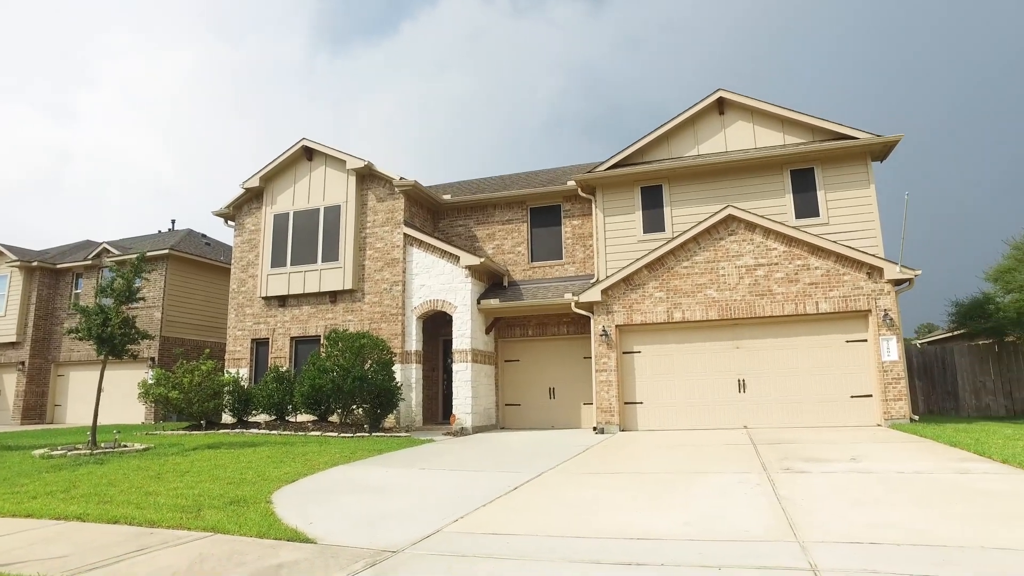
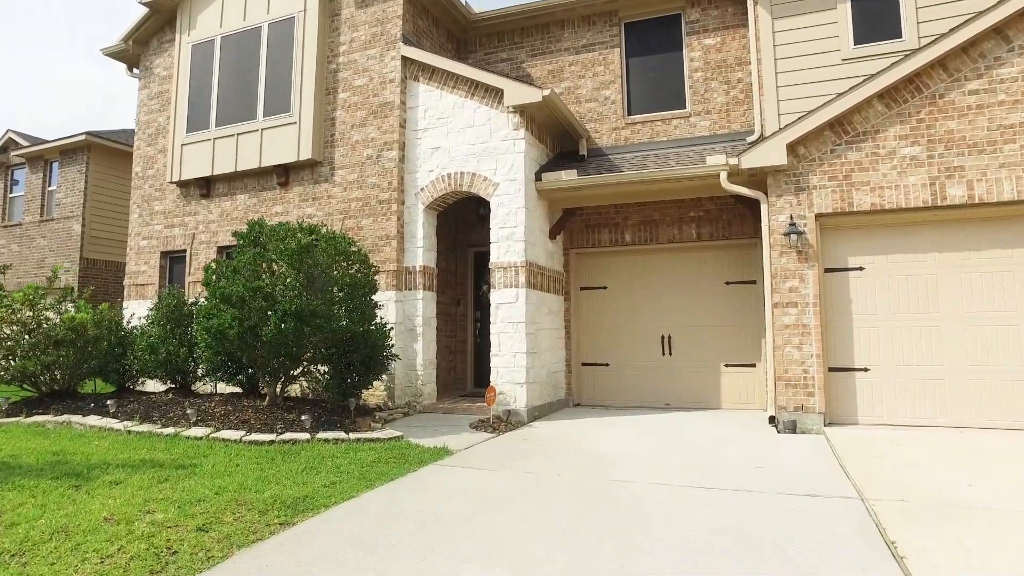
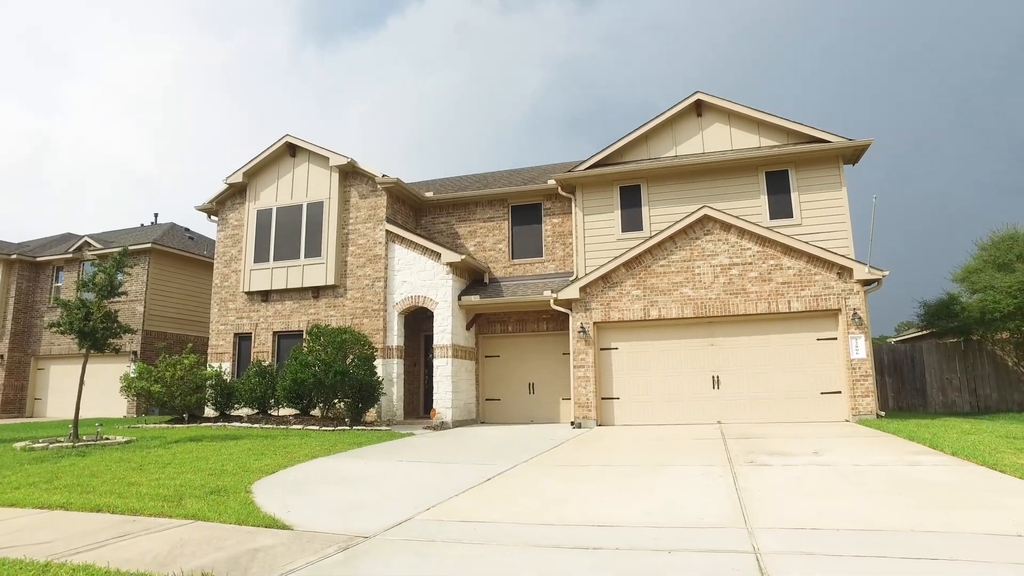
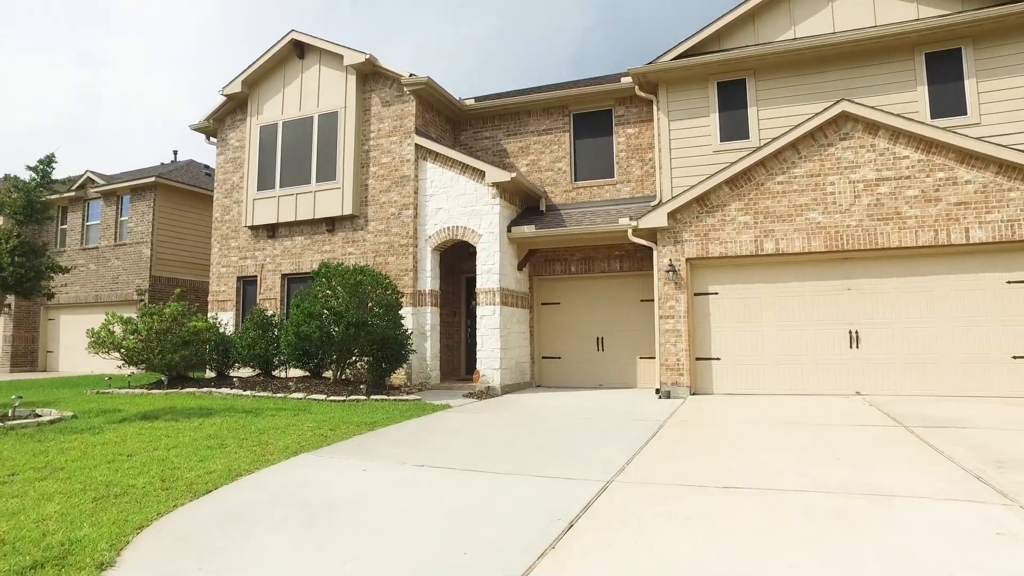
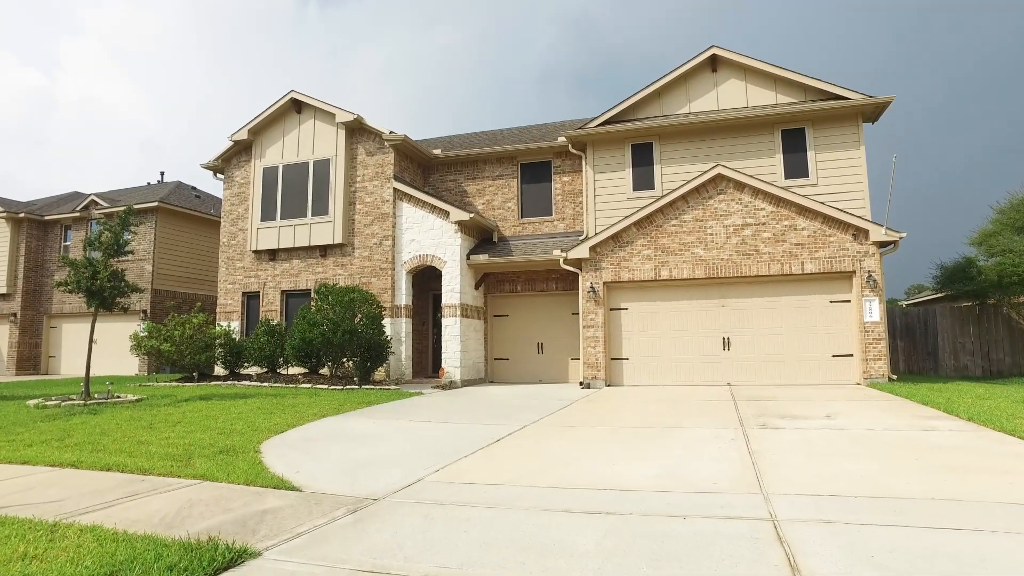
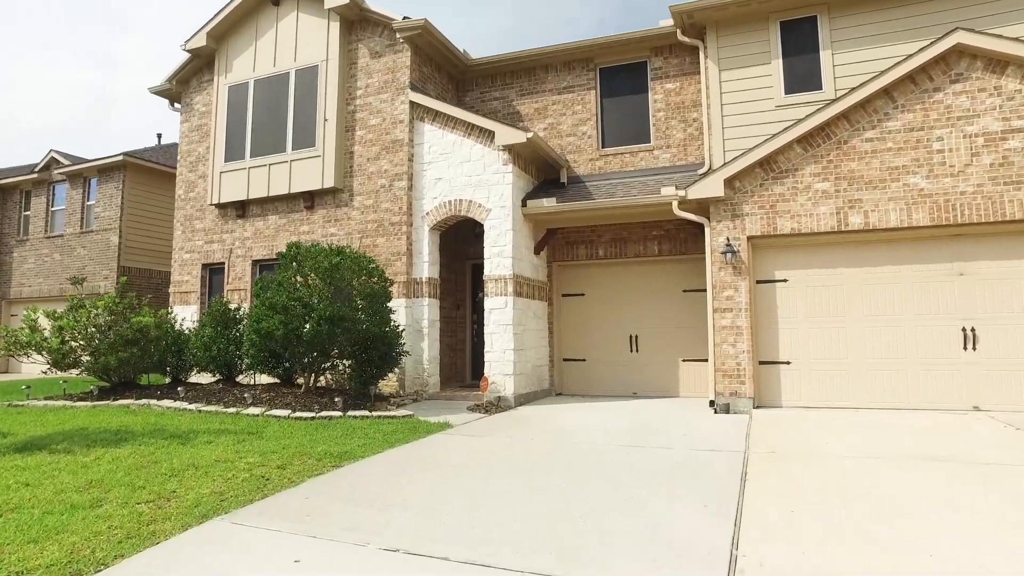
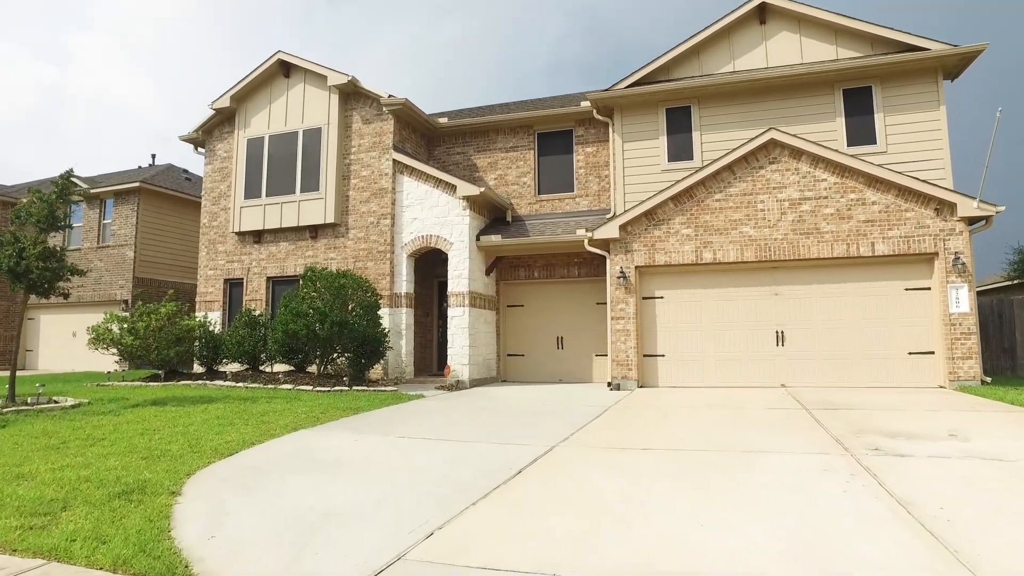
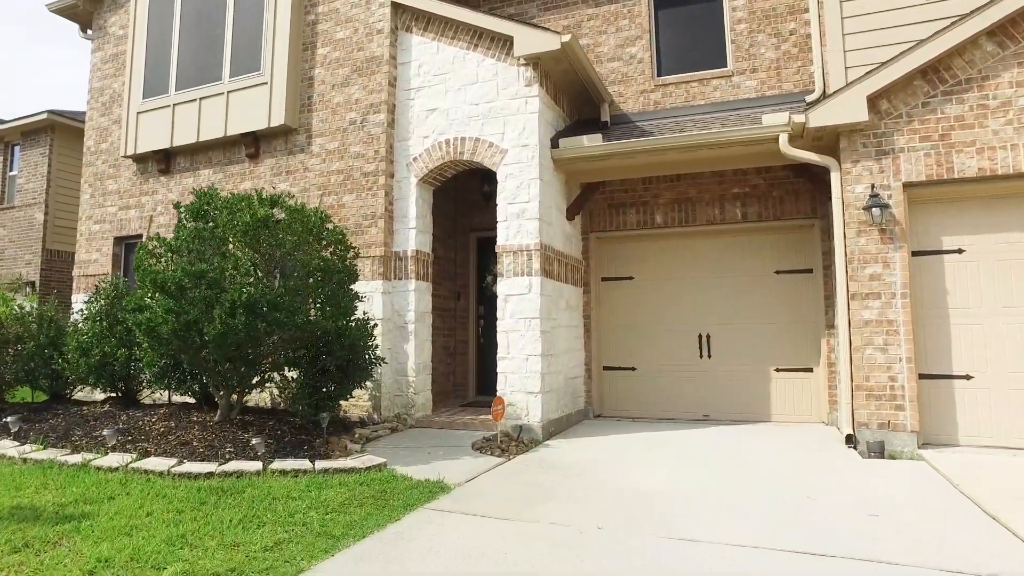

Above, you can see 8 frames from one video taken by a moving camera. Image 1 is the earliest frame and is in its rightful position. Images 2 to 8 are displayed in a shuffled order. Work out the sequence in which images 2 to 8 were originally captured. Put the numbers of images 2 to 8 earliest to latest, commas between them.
3, 5, 7, 4, 6, 2, 8
